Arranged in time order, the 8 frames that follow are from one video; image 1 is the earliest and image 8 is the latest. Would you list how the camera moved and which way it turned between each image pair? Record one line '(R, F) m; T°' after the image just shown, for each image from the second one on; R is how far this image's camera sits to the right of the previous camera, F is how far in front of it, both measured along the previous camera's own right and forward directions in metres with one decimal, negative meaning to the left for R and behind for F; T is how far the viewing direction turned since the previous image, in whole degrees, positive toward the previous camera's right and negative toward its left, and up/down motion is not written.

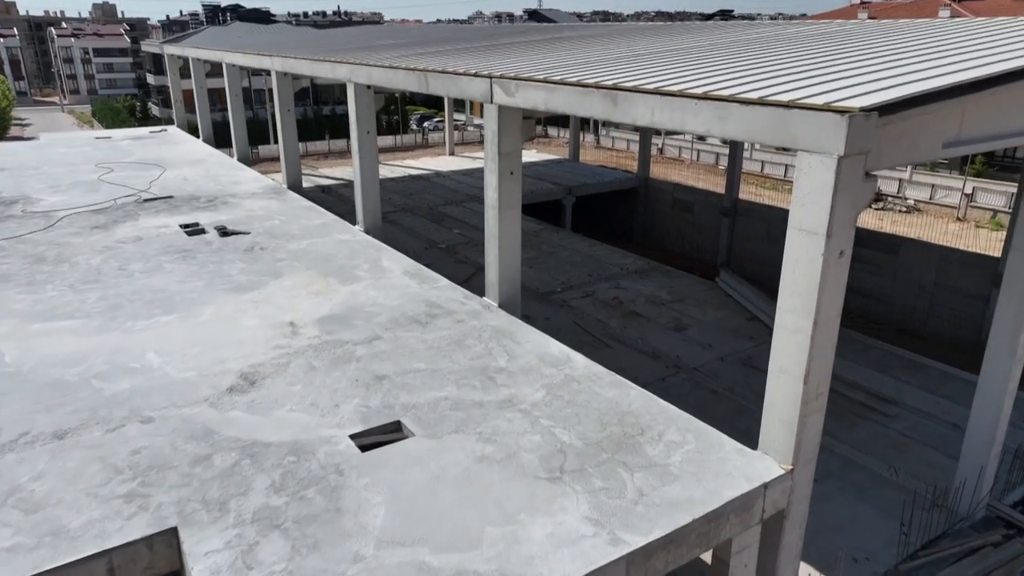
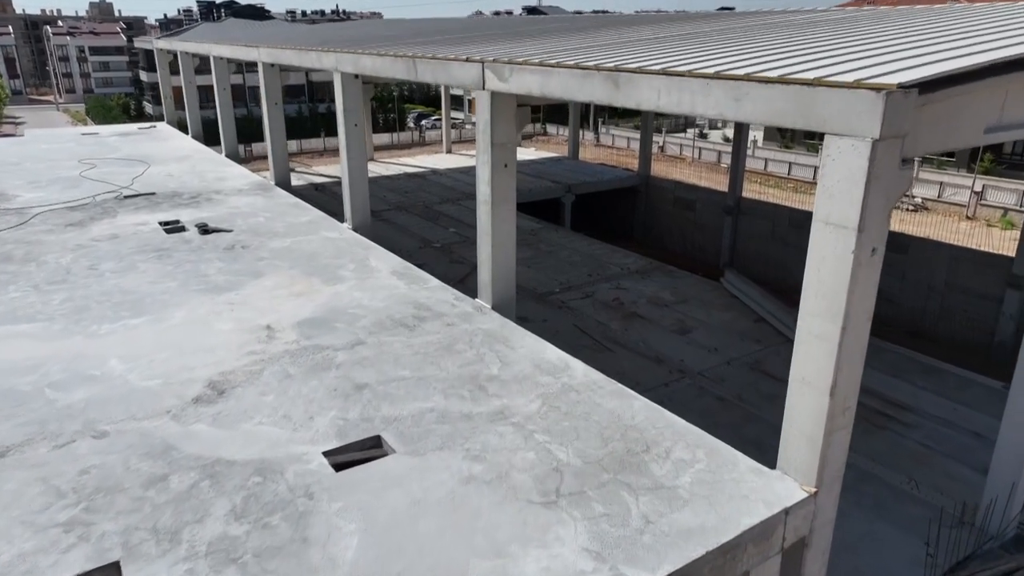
(+0.1, +0.5) m; 0°
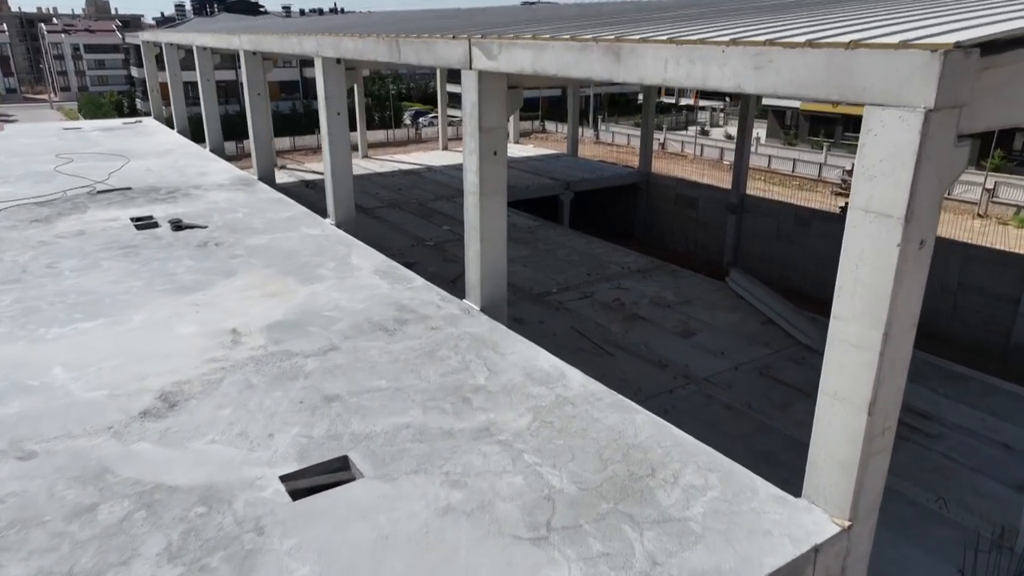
(+0.1, +0.6) m; 0°
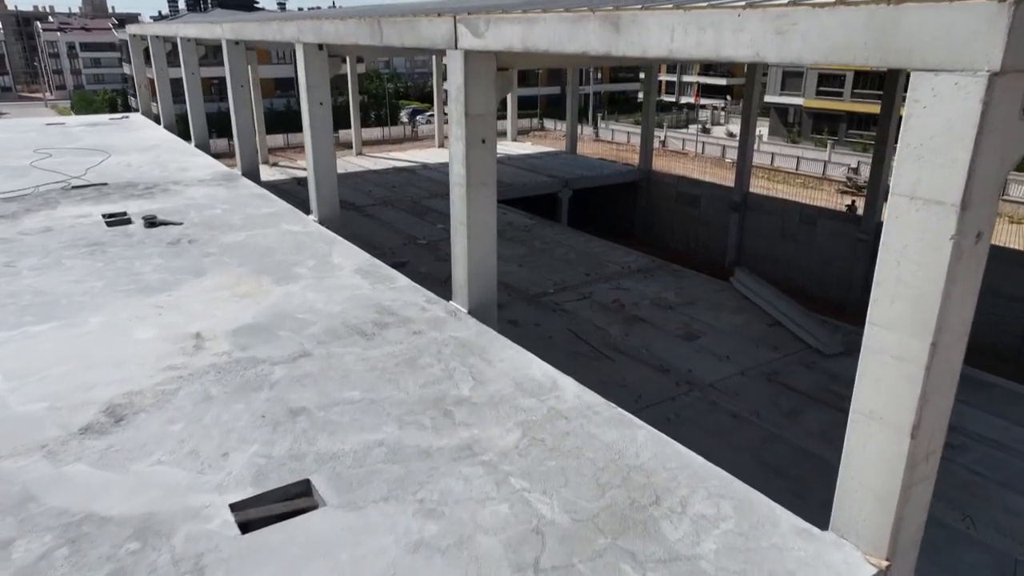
(+0.1, +0.5) m; 0°
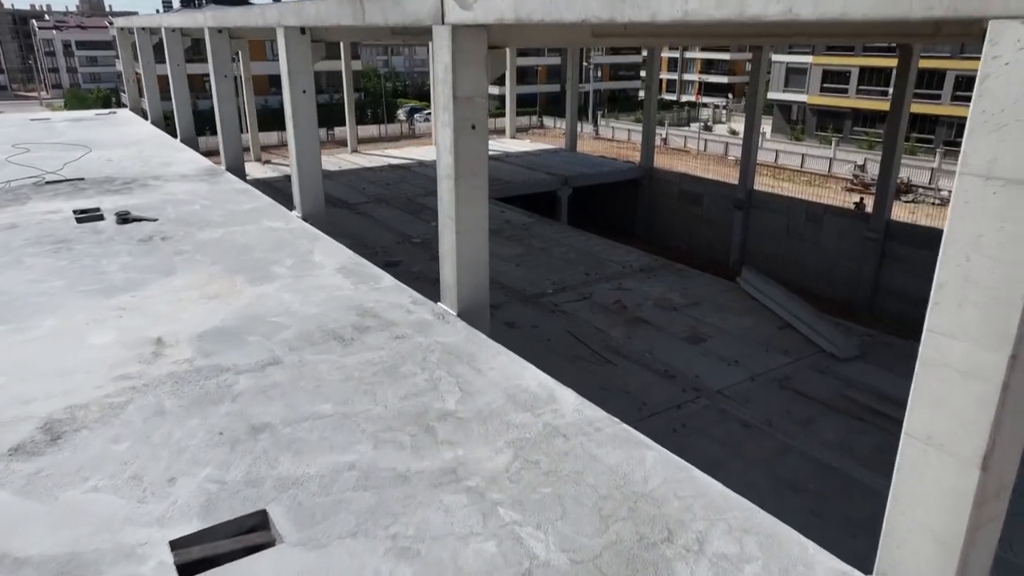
(+0.1, +0.5) m; 0°
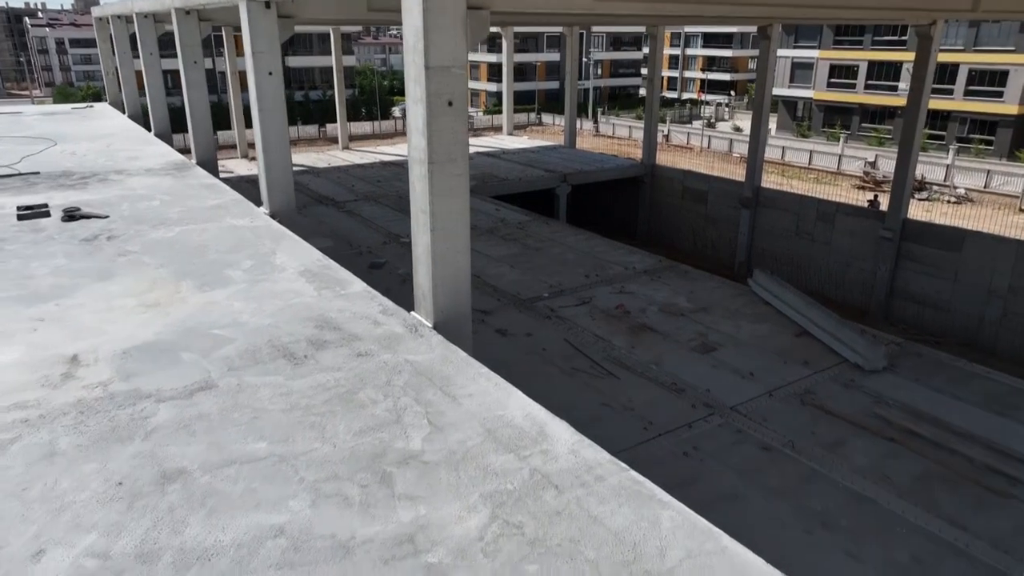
(+0.1, +0.8) m; 0°
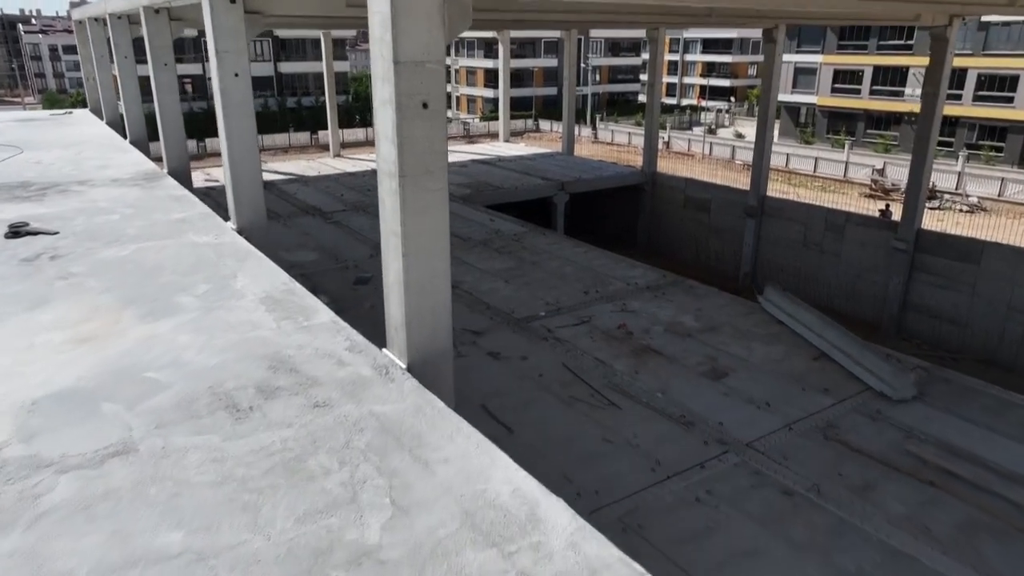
(+0.1, +0.7) m; 0°
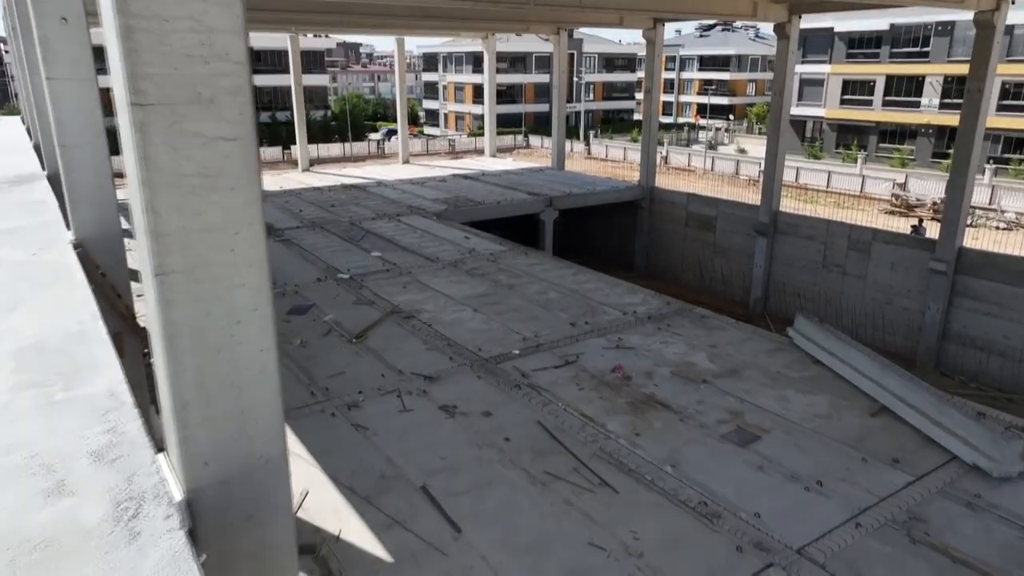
(+0.3, +2.0) m; 0°
